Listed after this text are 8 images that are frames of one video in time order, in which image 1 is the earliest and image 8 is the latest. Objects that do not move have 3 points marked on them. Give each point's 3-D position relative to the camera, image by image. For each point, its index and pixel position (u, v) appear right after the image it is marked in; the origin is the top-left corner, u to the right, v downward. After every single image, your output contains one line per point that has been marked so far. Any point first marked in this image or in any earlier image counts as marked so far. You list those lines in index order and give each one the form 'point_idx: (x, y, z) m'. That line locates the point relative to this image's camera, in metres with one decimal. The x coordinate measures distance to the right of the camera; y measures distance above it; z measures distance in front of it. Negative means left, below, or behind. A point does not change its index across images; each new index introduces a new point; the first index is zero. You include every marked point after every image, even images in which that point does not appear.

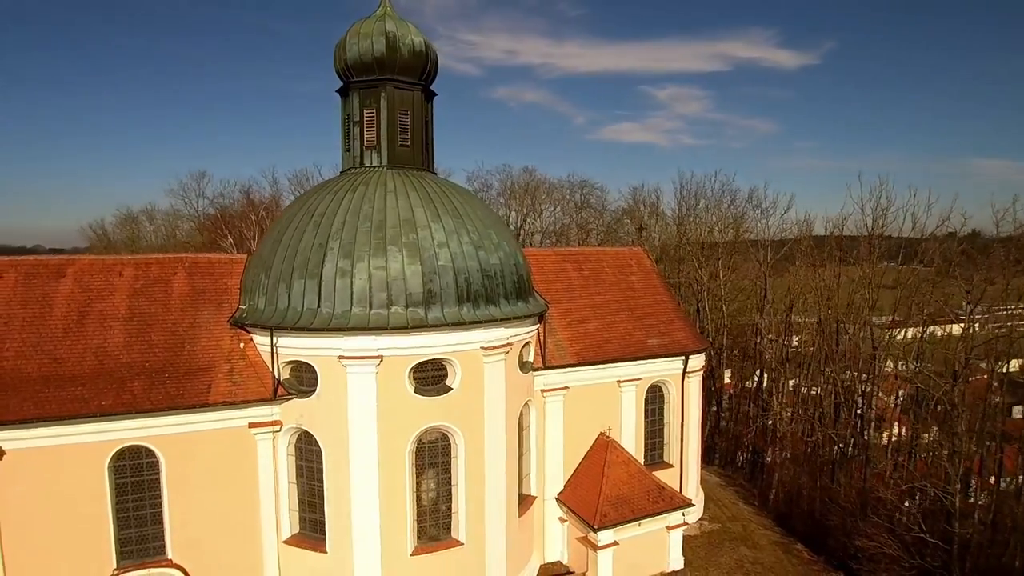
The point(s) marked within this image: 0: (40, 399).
0: (-10.1, -2.4, +12.9) m
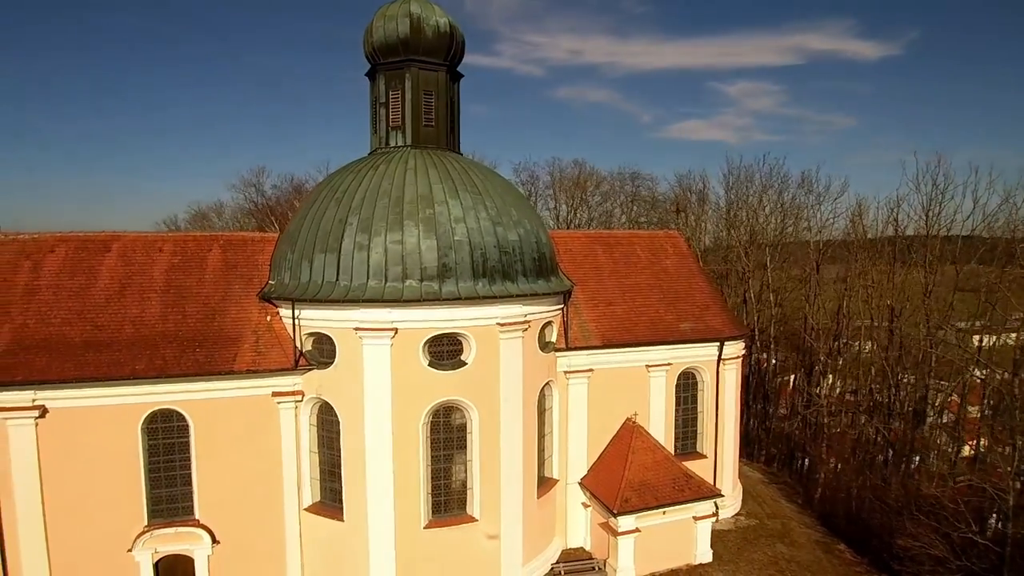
0: (-9.9, -1.7, +13.9) m
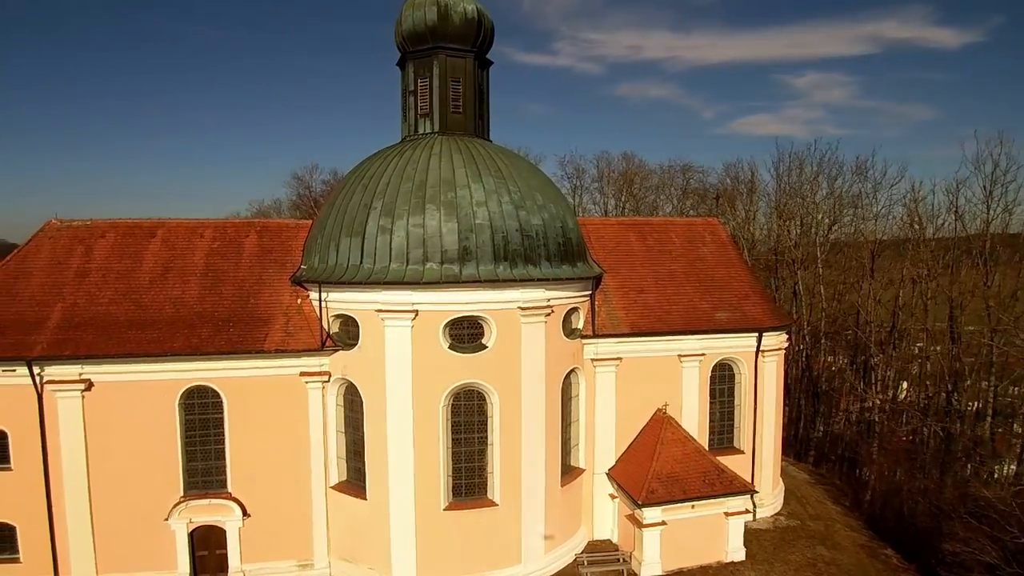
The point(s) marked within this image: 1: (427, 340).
0: (-9.4, -1.2, +14.7) m
1: (-2.0, -1.2, +14.6) m
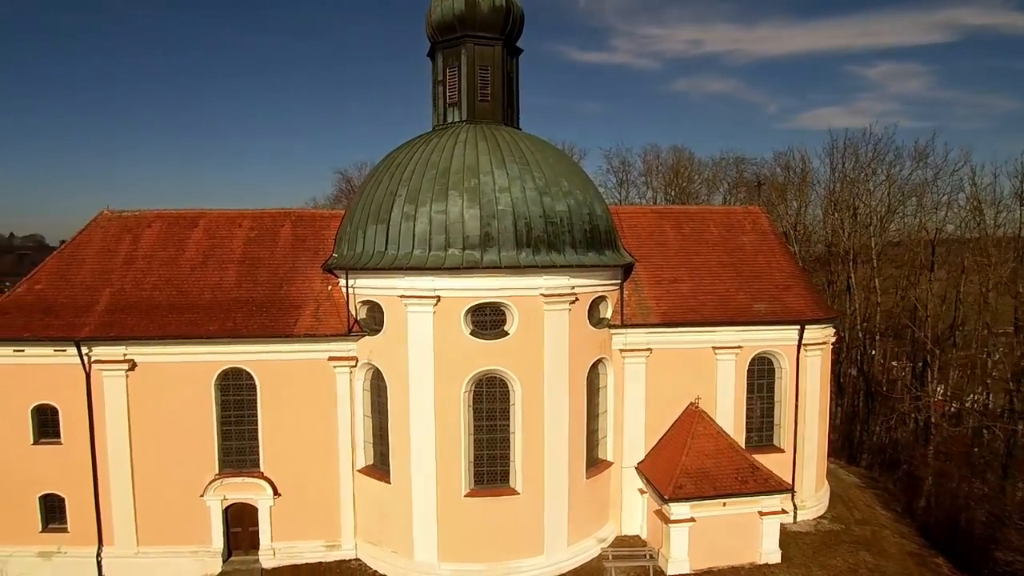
0: (-8.8, -0.9, +15.4) m
1: (-1.5, -0.9, +14.6) m
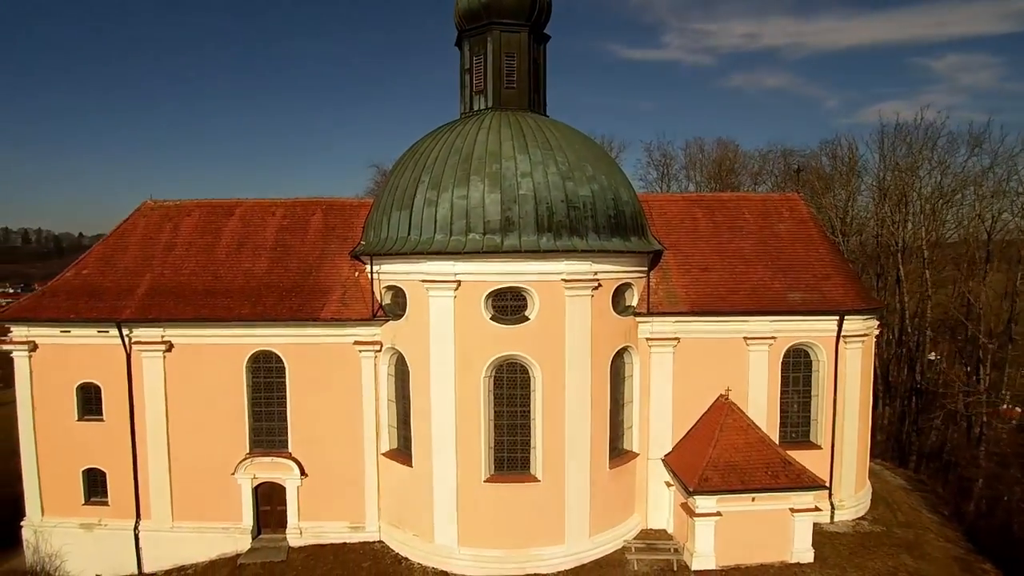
0: (-8.3, -0.5, +16.0) m
1: (-1.0, -0.5, +14.6) m
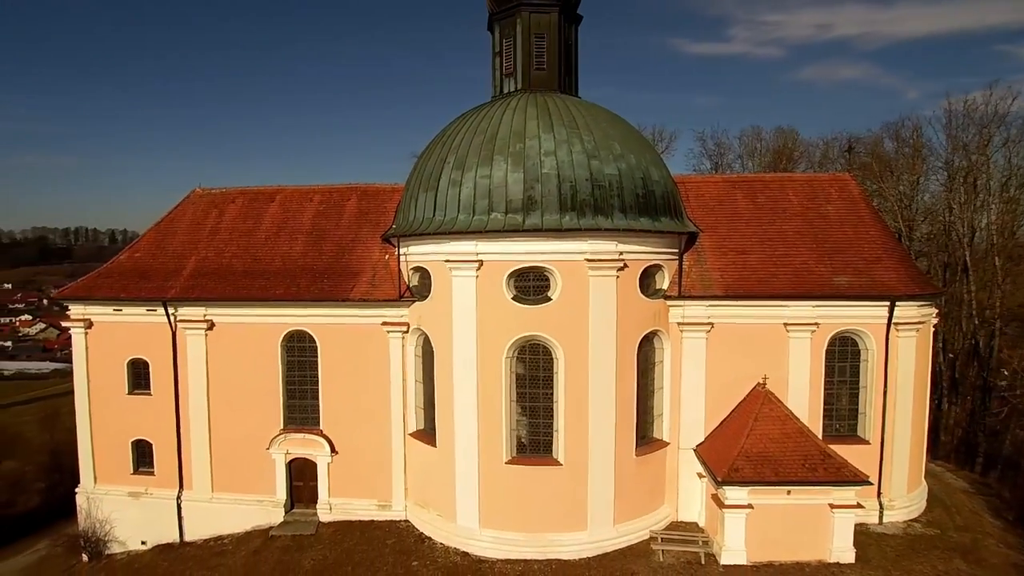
0: (-7.5, +0.1, +16.7) m
1: (-0.5, -0.1, +14.5) m
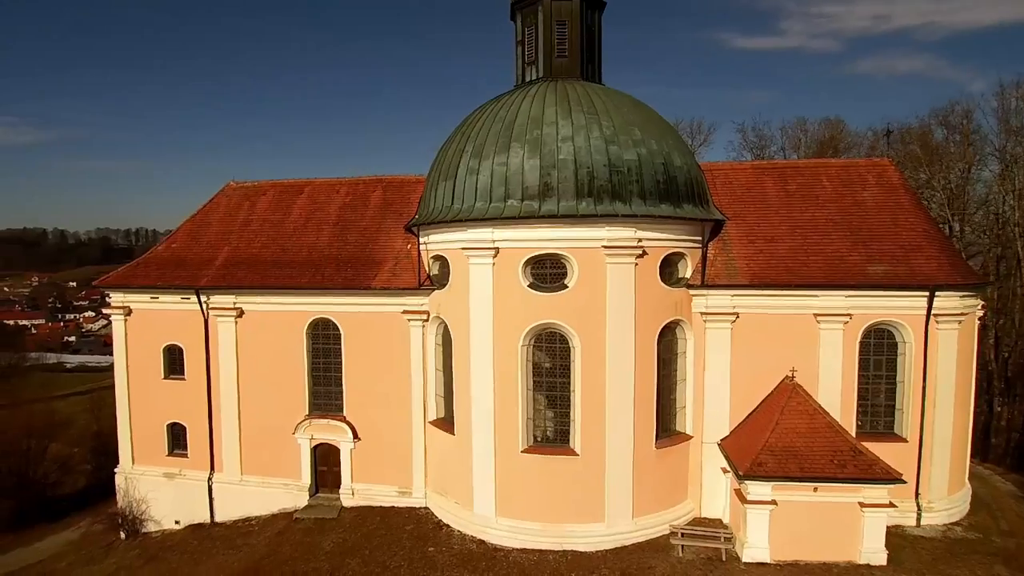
0: (-7.0, +0.4, +17.2) m
1: (-0.1, +0.2, +14.5) m
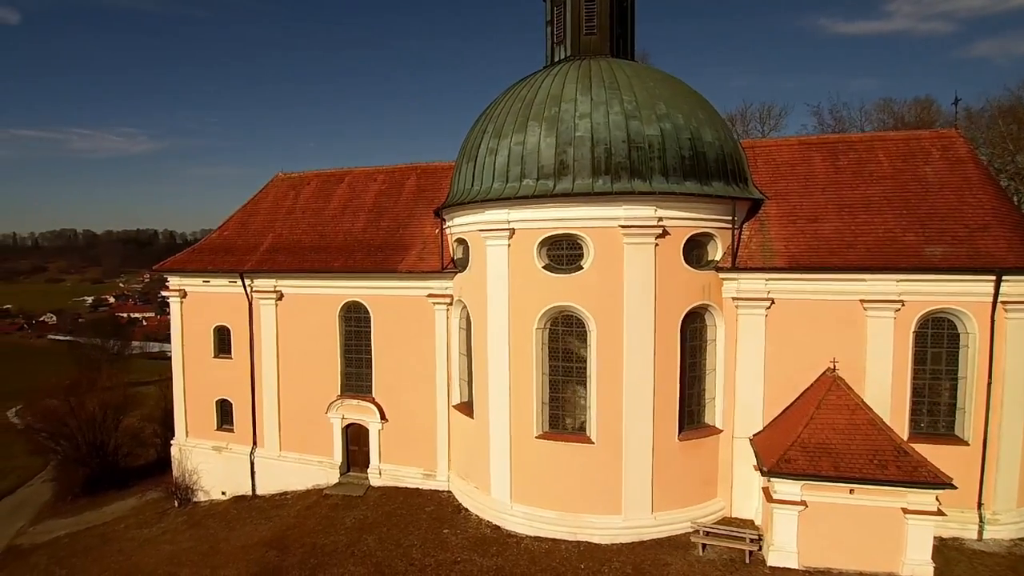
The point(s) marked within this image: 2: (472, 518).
0: (-6.1, +0.9, +17.8) m
1: (+0.3, +0.7, +14.2) m
2: (-1.0, -5.8, +15.2) m
